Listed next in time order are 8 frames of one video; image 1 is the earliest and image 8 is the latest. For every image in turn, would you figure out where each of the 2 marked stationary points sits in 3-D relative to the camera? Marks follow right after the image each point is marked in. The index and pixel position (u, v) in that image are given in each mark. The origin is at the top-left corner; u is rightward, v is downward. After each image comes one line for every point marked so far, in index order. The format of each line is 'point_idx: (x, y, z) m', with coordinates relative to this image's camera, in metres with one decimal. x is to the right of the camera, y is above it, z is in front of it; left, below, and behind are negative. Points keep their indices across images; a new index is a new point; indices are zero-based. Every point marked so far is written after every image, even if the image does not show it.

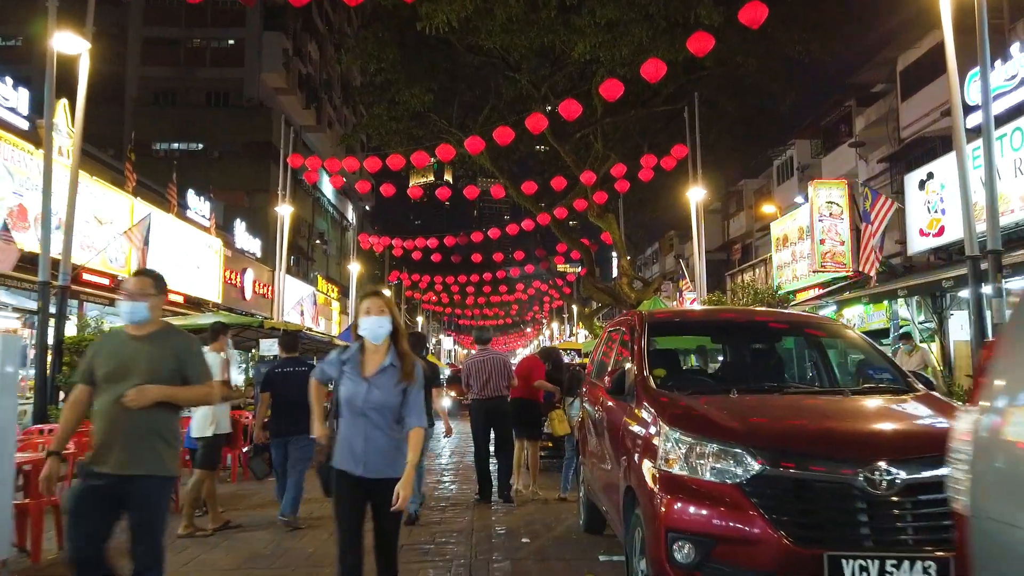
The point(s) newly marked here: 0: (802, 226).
0: (+7.0, +1.5, +18.2) m
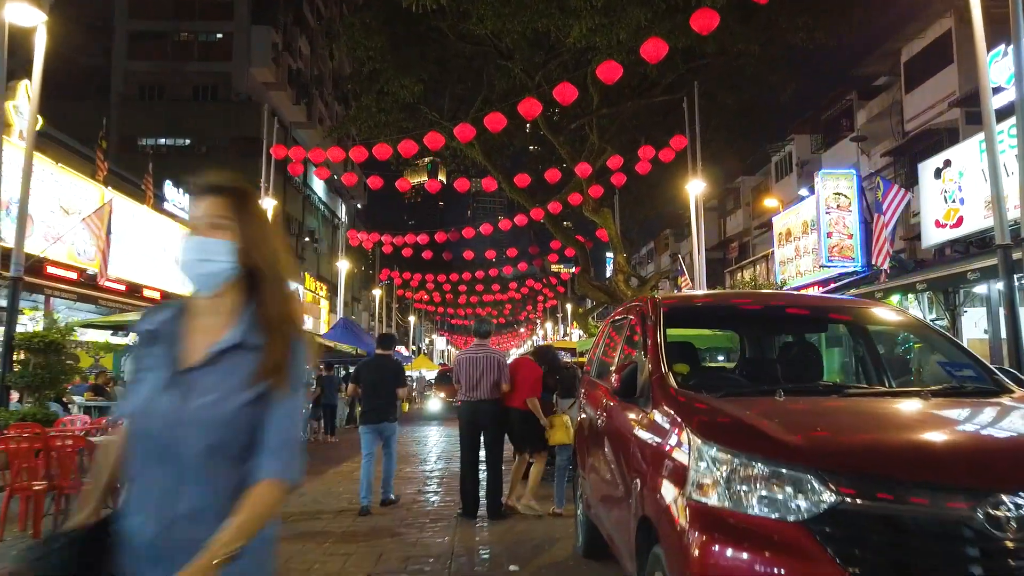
0: (+6.8, +1.6, +17.5) m
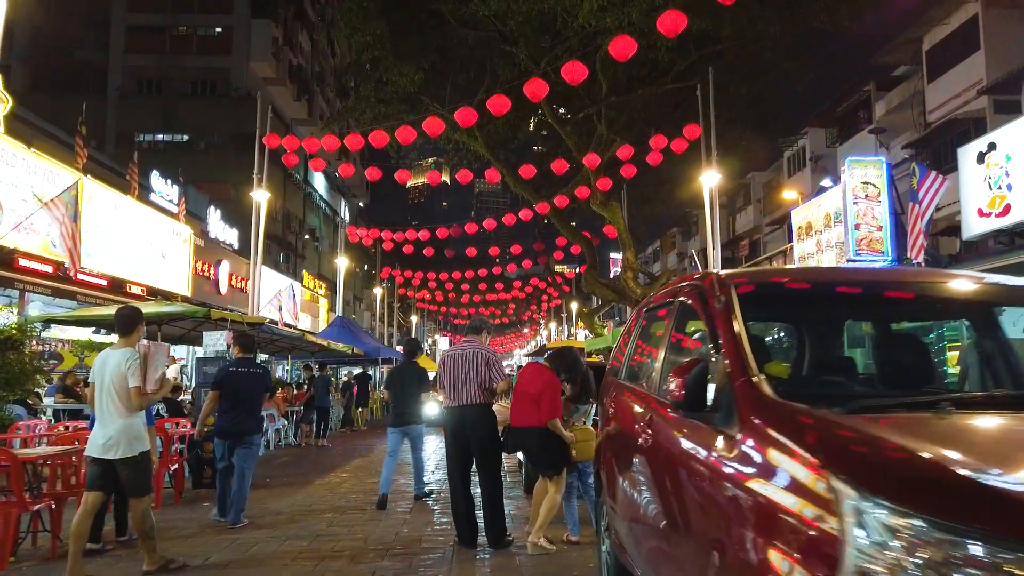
0: (+6.9, +1.6, +16.5) m
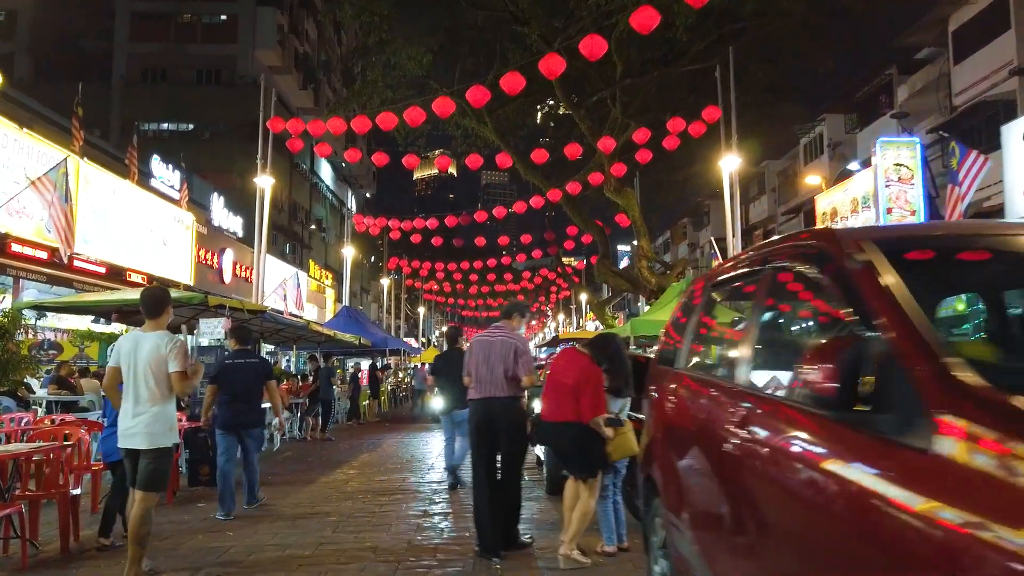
0: (+7.2, +1.9, +15.7) m
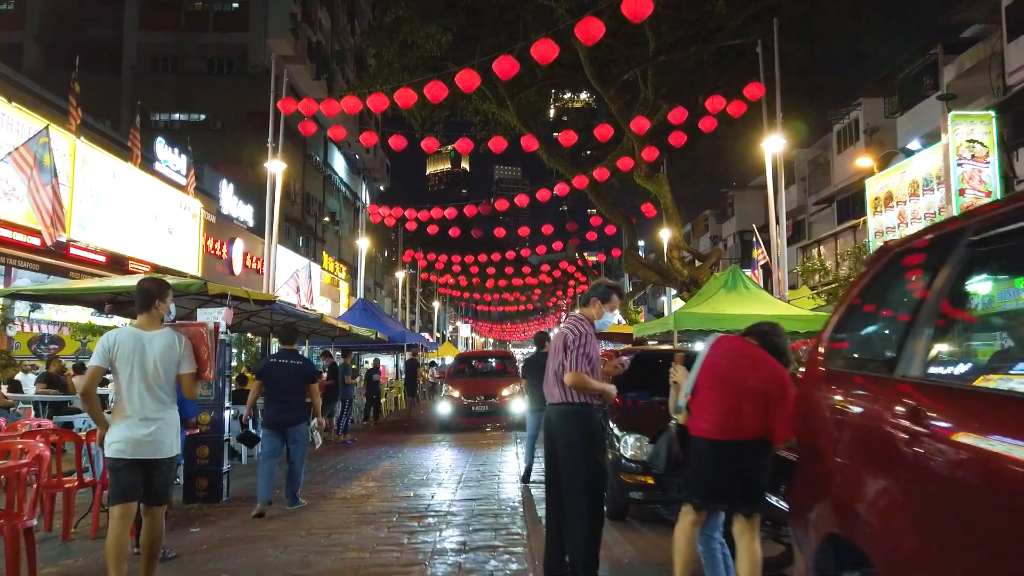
0: (+7.7, +2.1, +14.4) m
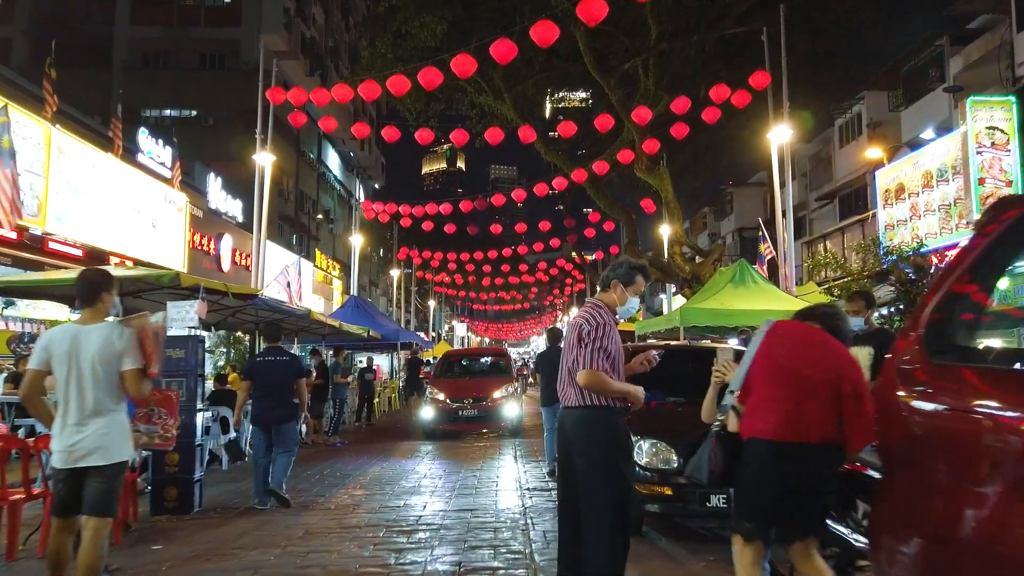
0: (+7.7, +2.2, +13.9) m
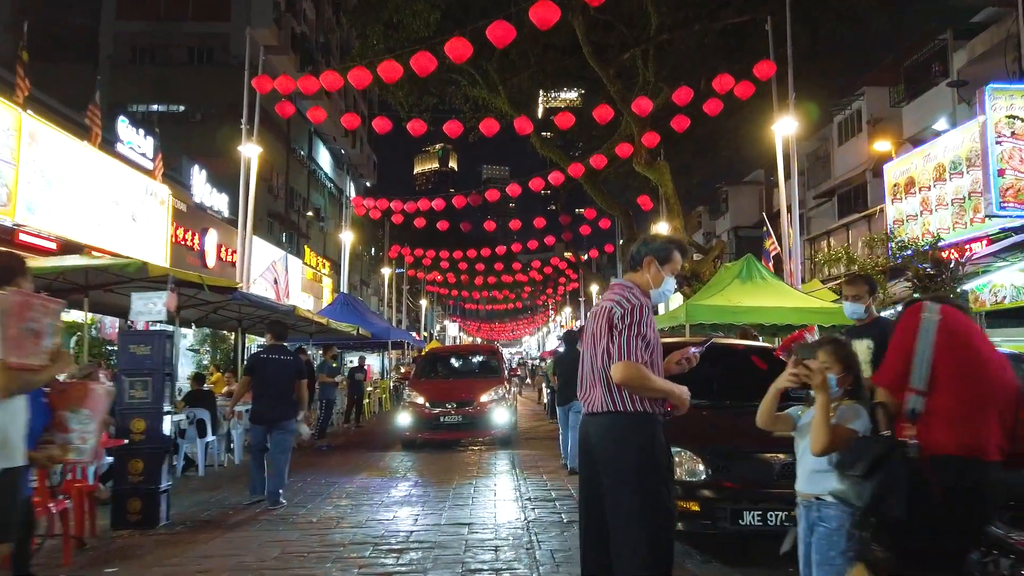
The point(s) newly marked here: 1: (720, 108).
0: (+7.6, +2.2, +13.3) m
1: (+4.6, +4.0, +16.8) m
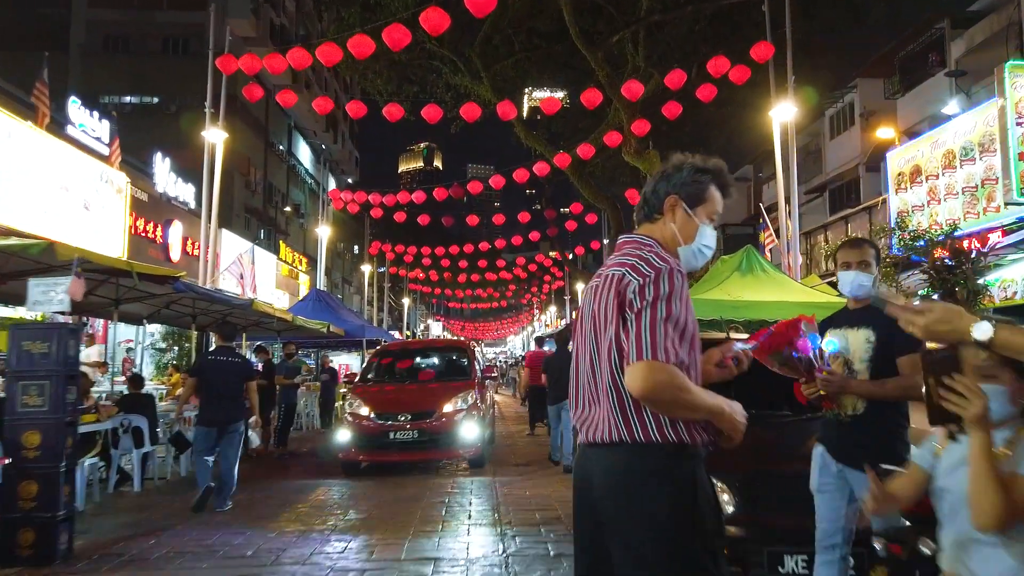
0: (+7.3, +2.3, +12.5) m
1: (+4.2, +4.1, +15.9) m
